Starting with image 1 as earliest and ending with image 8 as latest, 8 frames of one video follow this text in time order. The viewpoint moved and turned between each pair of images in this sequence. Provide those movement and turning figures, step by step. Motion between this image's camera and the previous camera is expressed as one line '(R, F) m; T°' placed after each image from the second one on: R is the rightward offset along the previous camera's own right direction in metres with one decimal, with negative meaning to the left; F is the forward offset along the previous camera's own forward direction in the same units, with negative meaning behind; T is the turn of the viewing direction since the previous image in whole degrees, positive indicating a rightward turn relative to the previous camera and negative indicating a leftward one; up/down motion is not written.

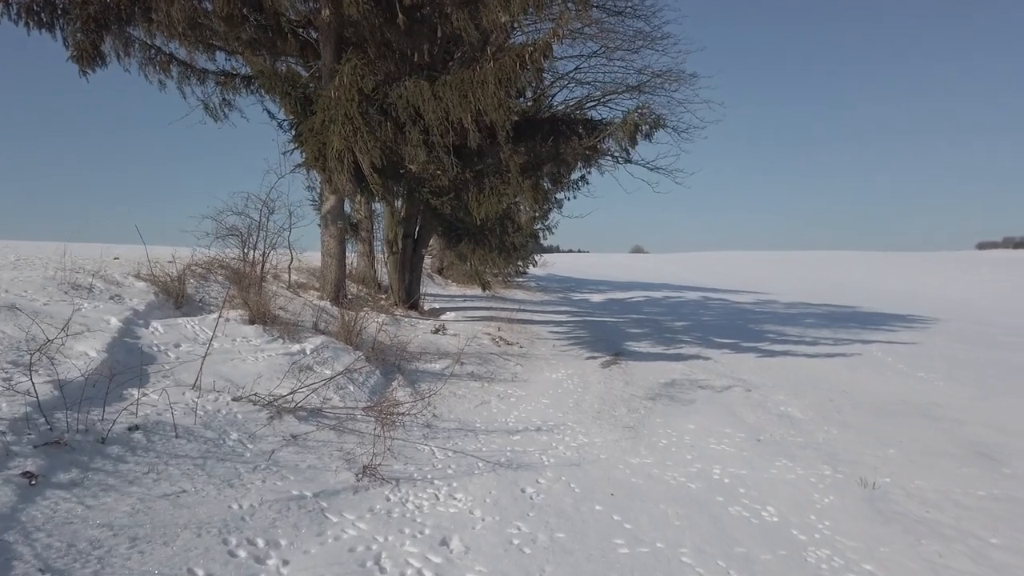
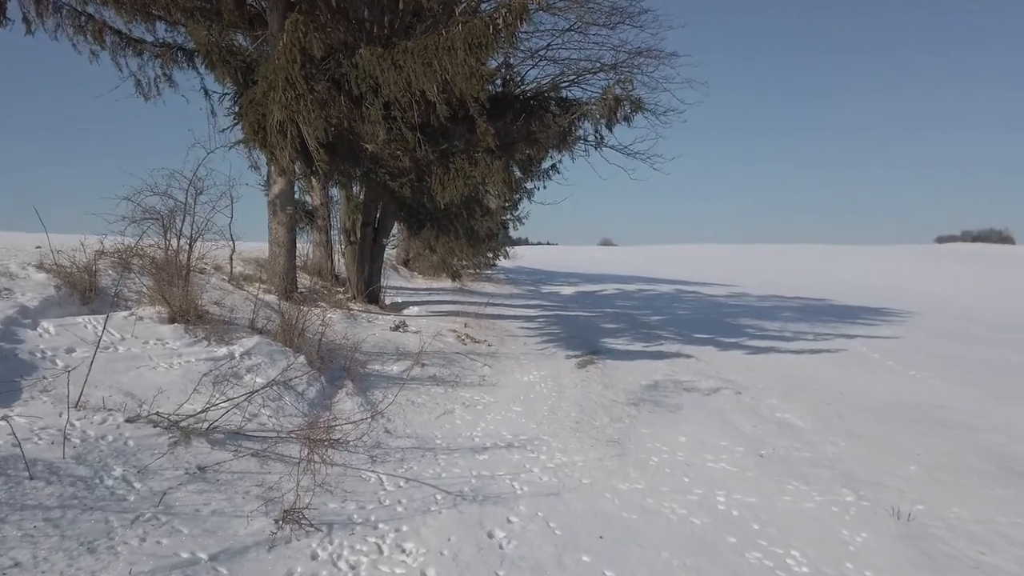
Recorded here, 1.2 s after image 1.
(0.0, +1.1) m; +2°
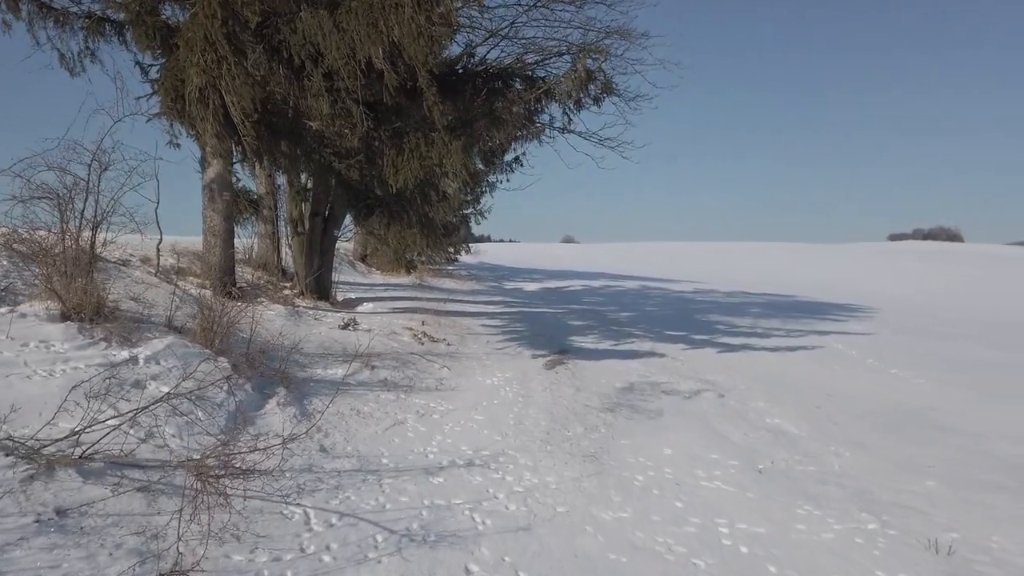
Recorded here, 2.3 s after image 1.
(0.0, +0.9) m; +3°
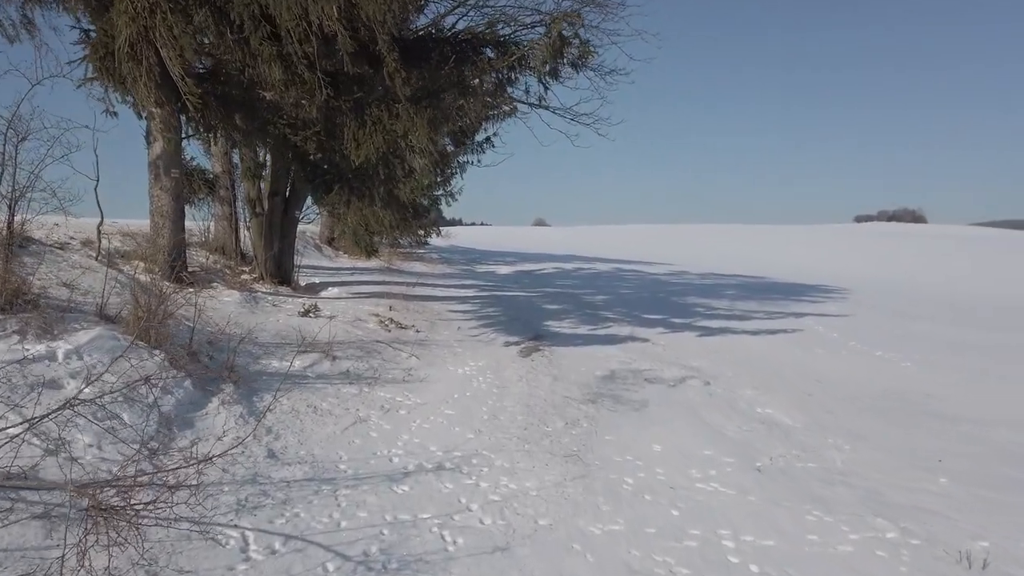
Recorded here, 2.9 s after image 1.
(0.0, +0.6) m; +2°
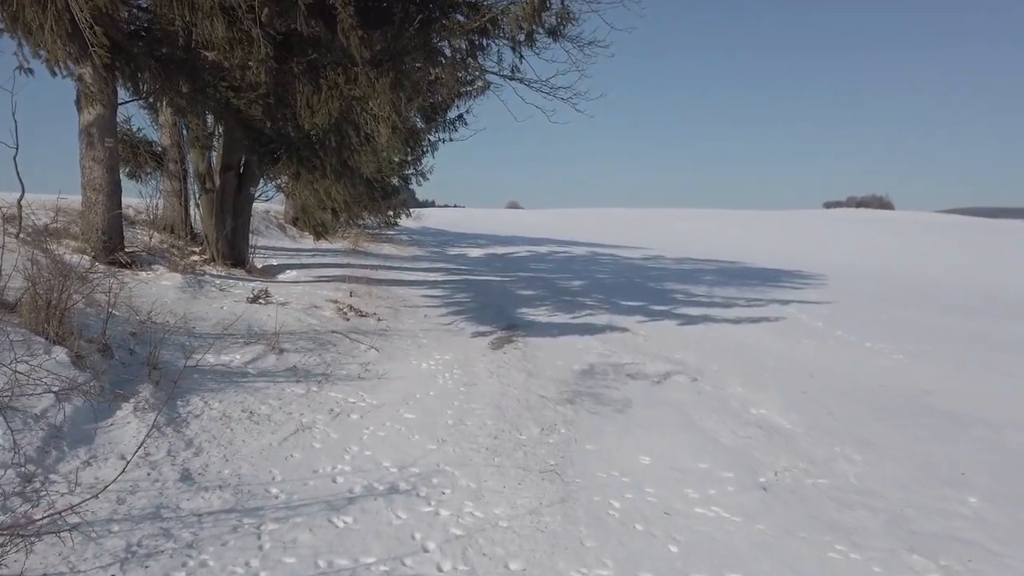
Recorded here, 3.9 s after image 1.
(0.0, +0.8) m; +2°
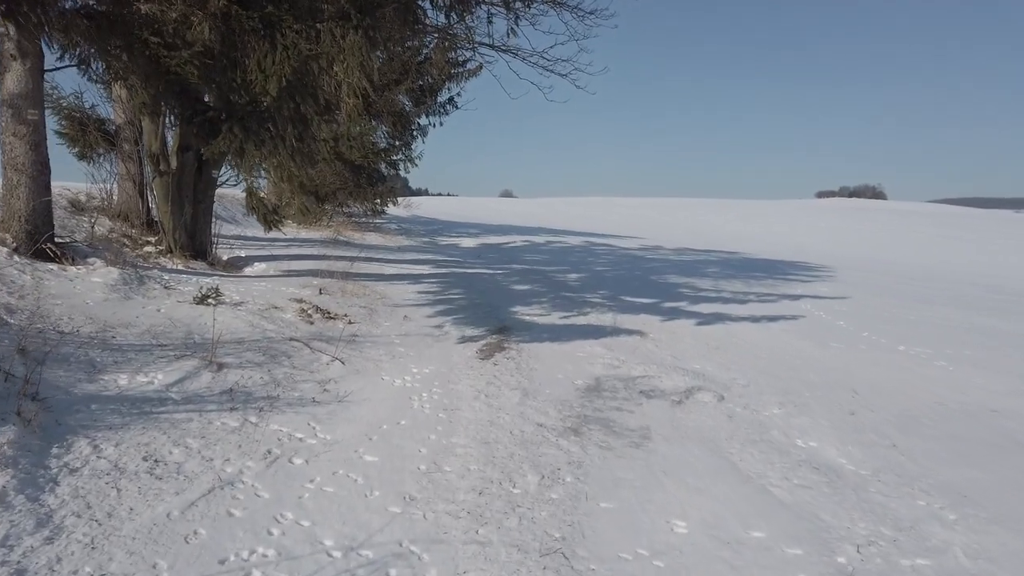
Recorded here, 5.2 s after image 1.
(0.0, +1.2) m; +1°
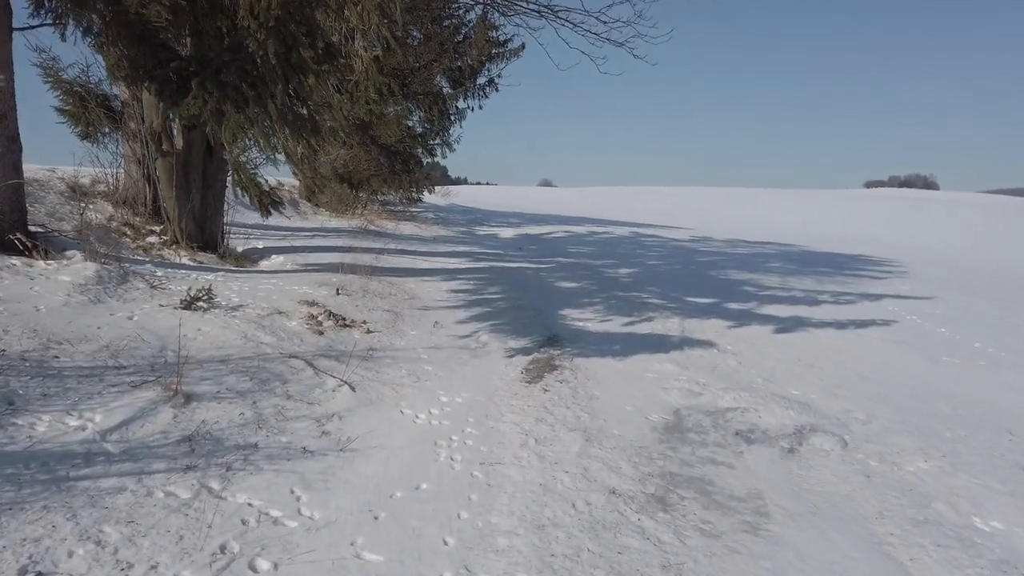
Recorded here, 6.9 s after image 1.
(-0.1, +1.4) m; -3°
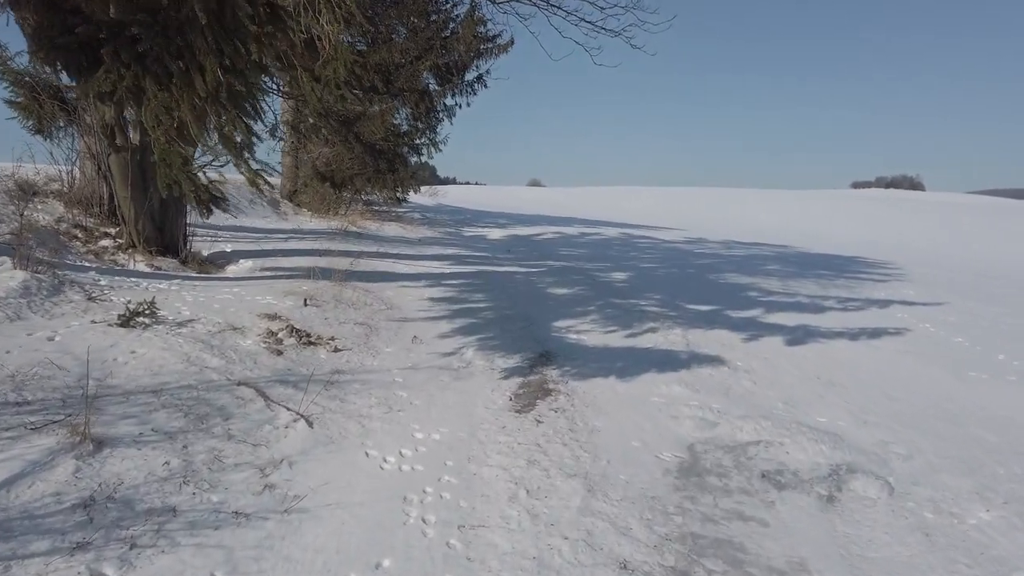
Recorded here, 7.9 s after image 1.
(0.0, +0.8) m; +1°
